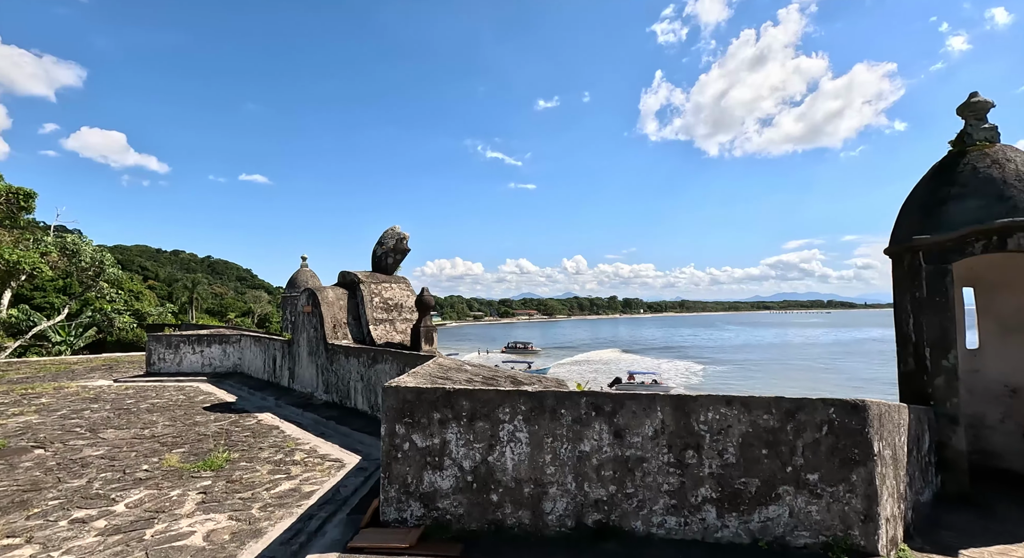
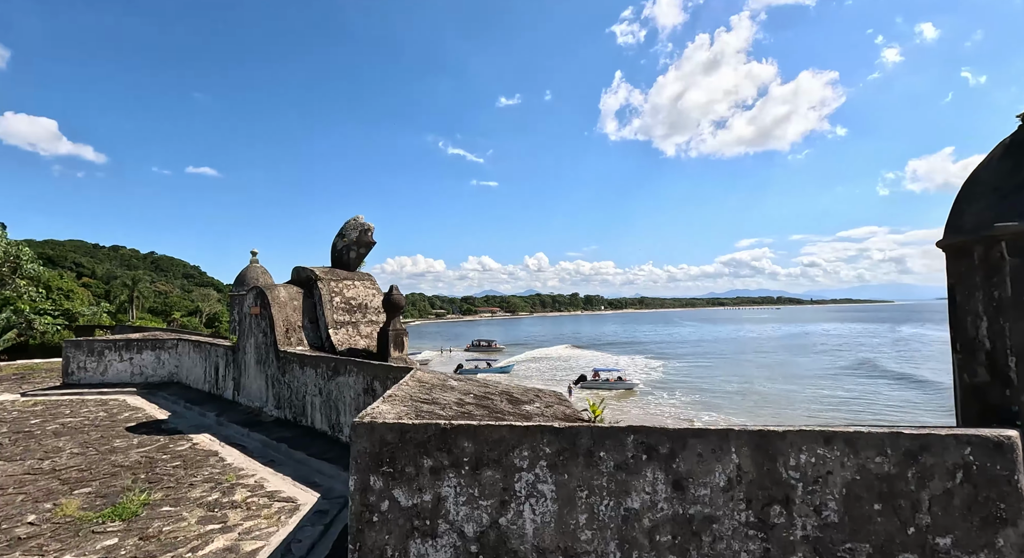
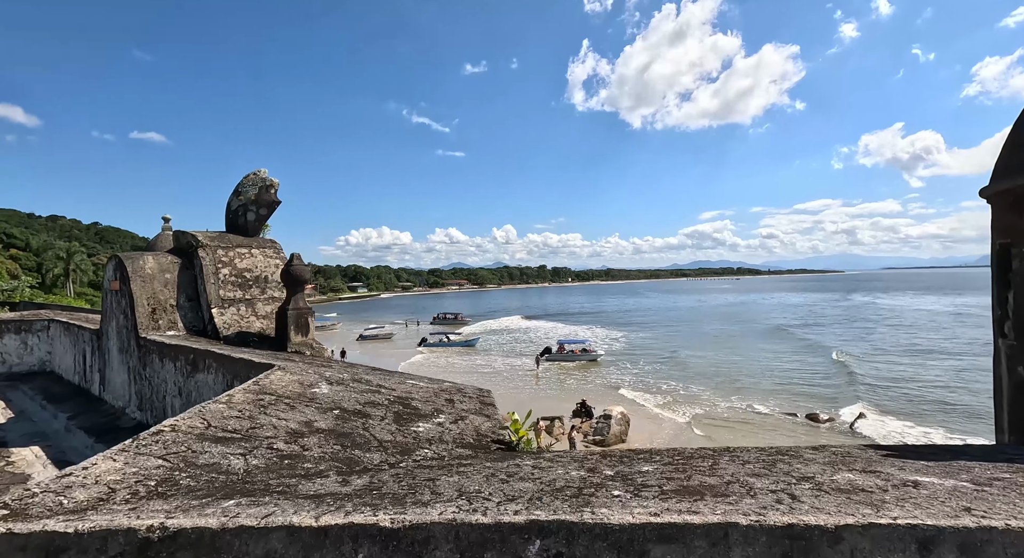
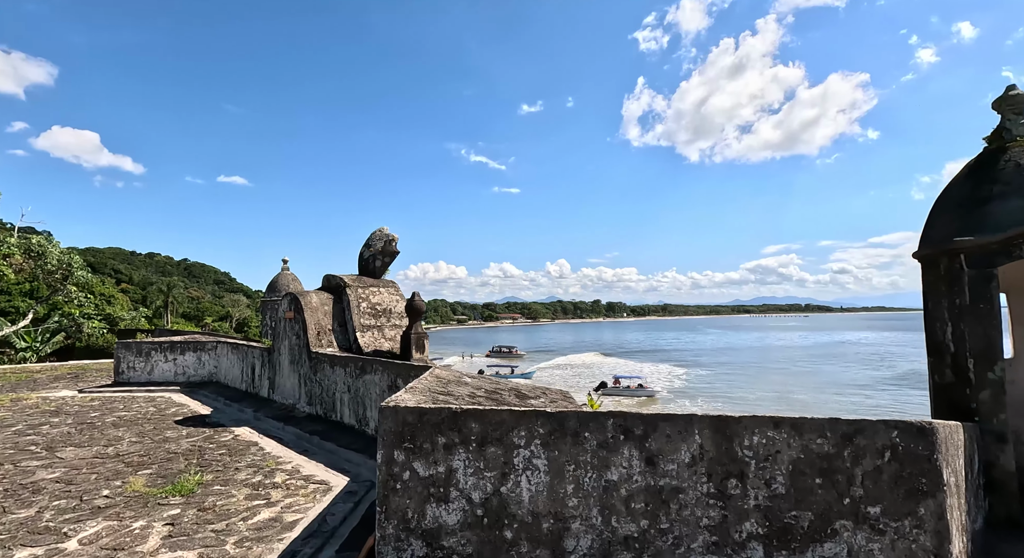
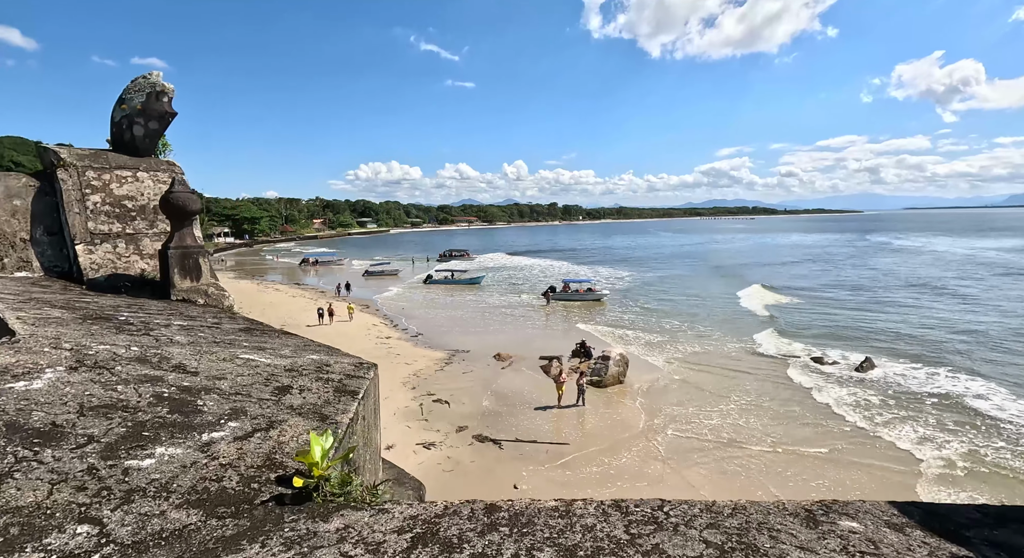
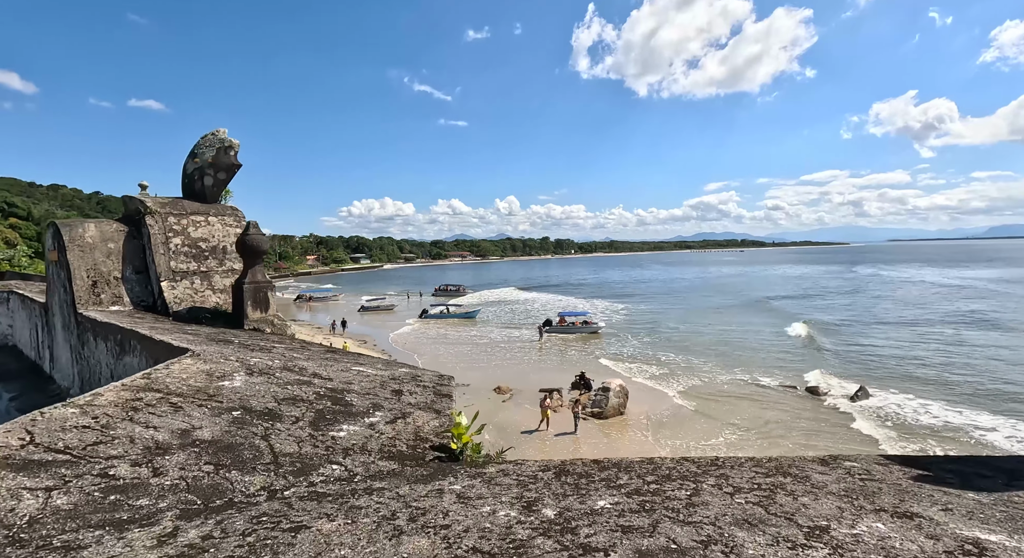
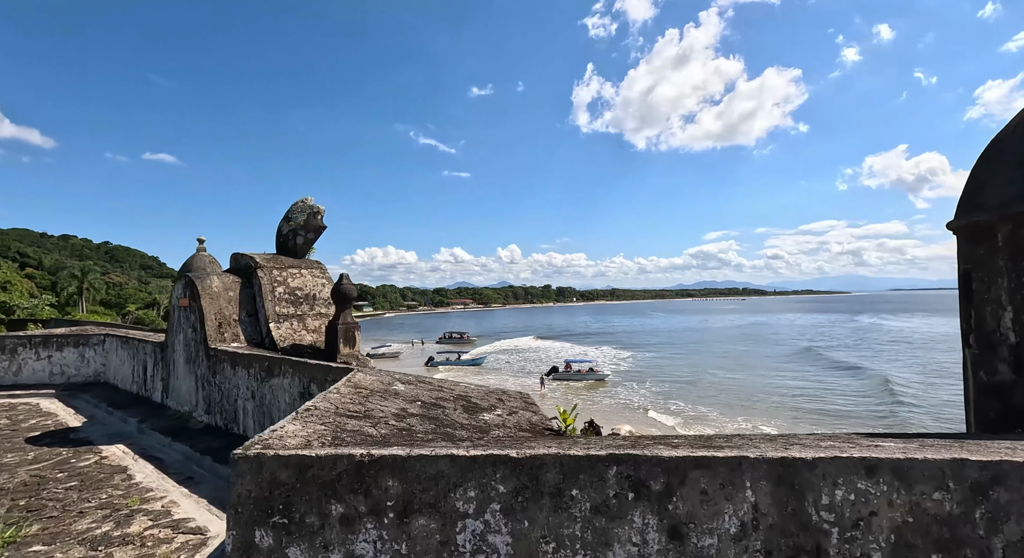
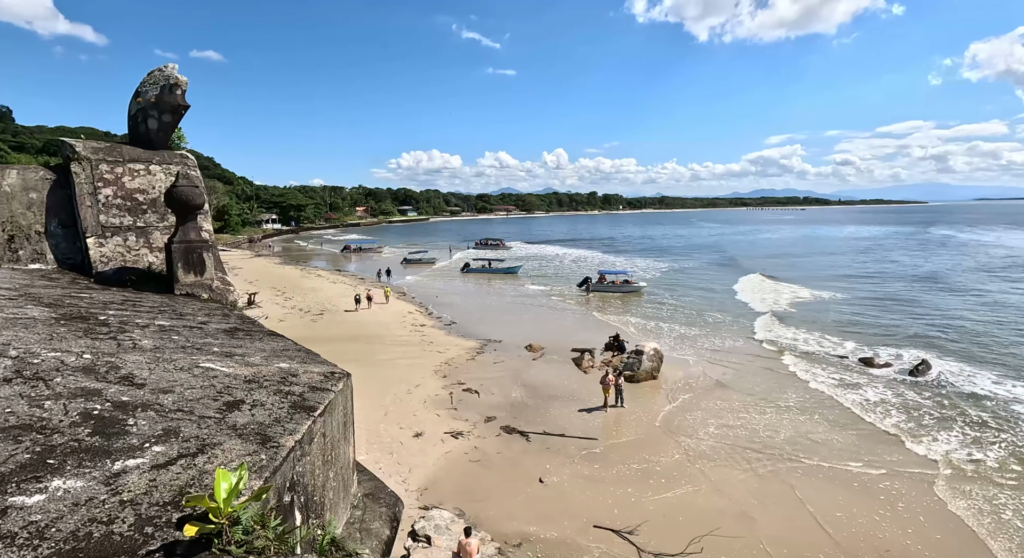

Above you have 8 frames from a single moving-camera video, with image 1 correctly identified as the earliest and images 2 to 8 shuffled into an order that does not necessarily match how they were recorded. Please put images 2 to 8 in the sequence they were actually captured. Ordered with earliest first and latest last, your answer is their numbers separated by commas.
4, 2, 7, 3, 6, 5, 8
